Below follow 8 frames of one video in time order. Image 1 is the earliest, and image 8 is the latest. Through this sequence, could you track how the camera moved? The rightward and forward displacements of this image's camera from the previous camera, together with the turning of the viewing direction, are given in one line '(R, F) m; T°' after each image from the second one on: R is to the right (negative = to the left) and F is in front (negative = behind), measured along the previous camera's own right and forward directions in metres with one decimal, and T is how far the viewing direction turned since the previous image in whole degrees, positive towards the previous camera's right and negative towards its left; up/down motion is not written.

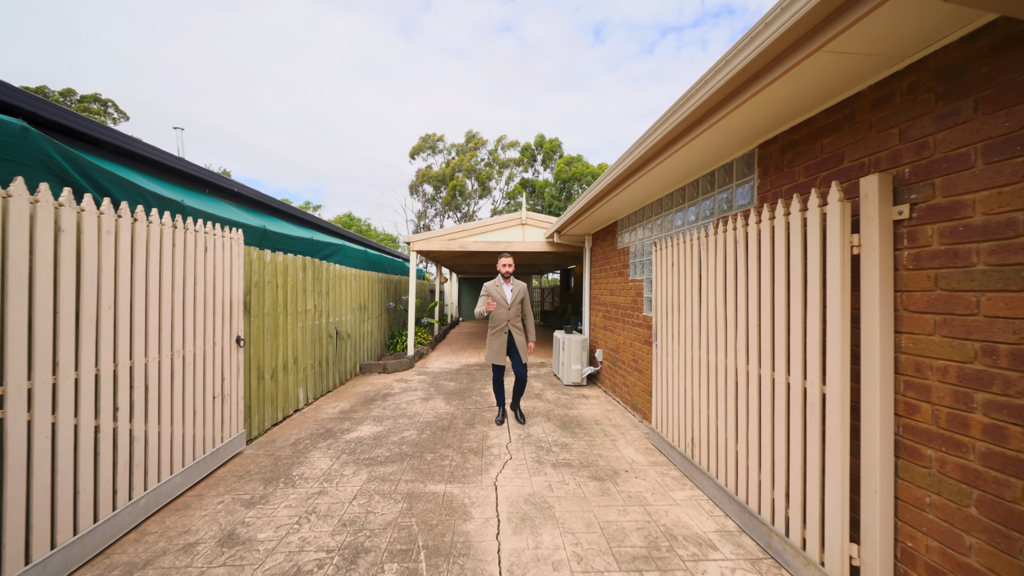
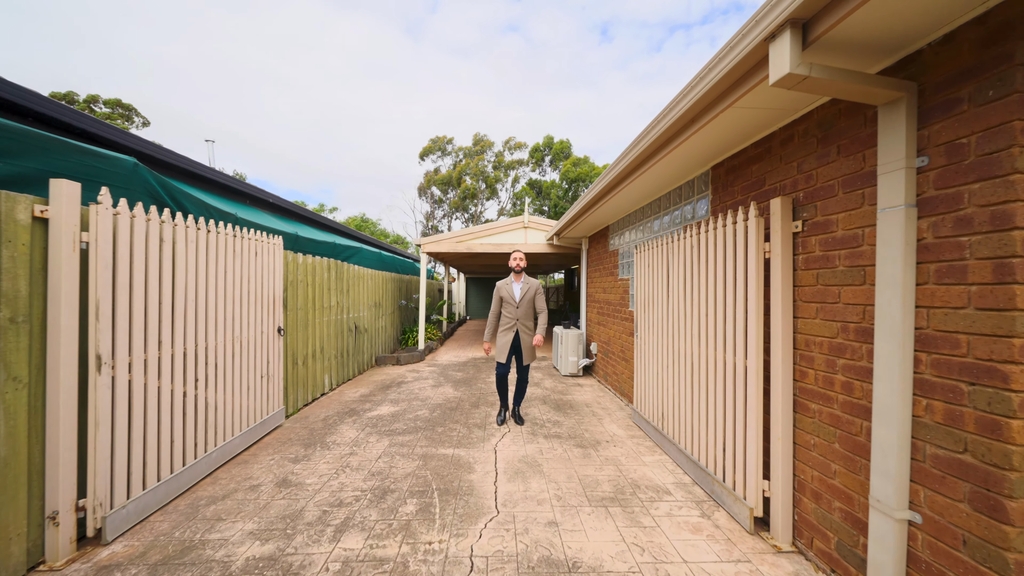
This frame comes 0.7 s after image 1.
(+0.1, -0.6) m; -1°
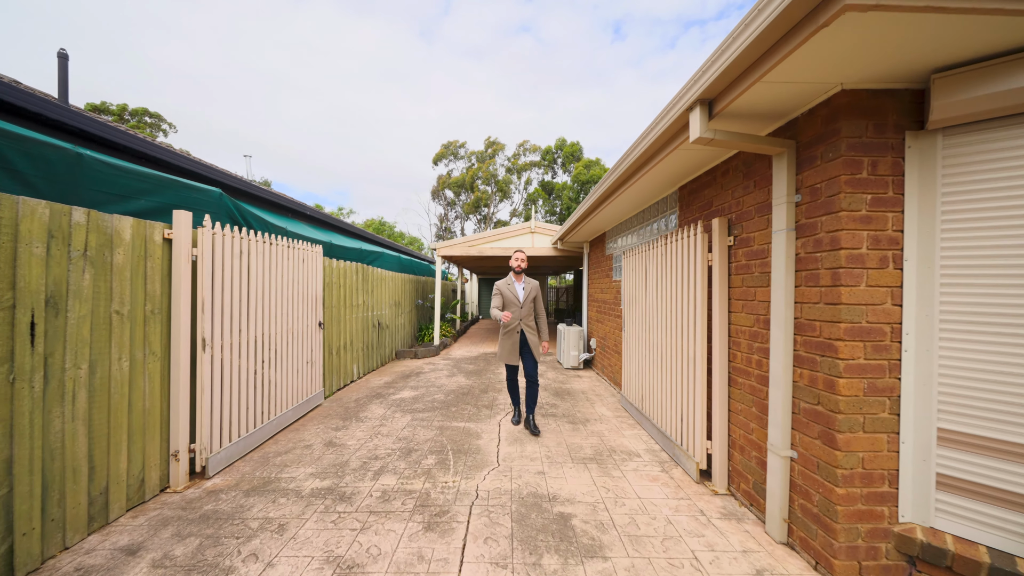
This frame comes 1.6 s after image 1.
(+0.1, -0.7) m; -2°
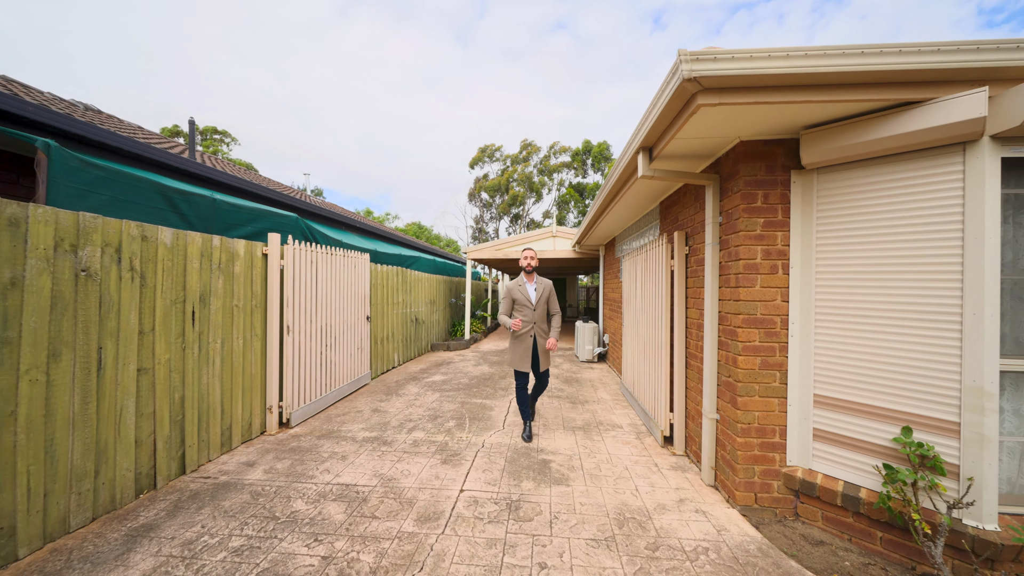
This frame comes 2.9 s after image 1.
(+0.4, -0.8) m; -6°
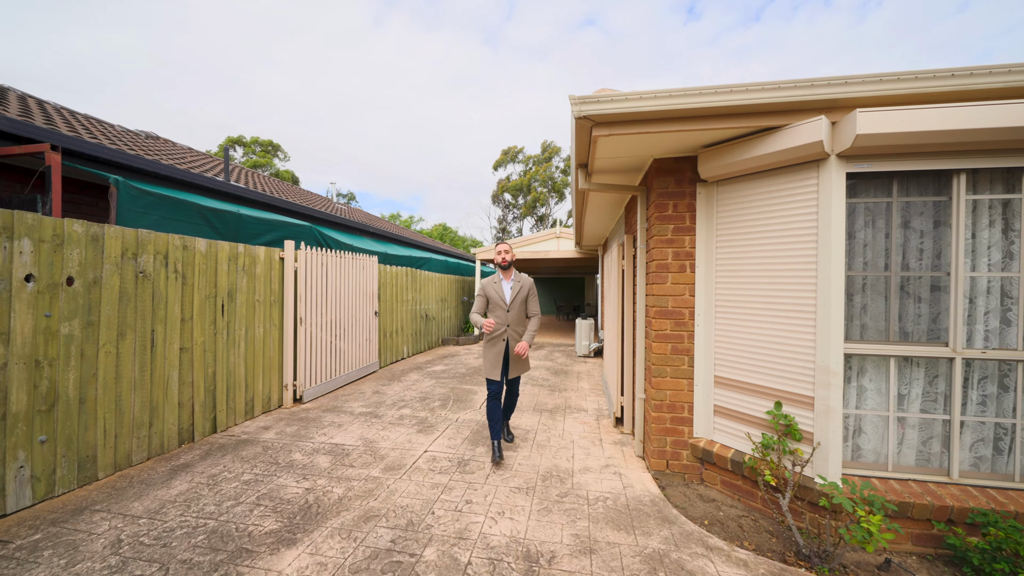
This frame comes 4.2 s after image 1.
(+0.7, -0.5) m; -5°
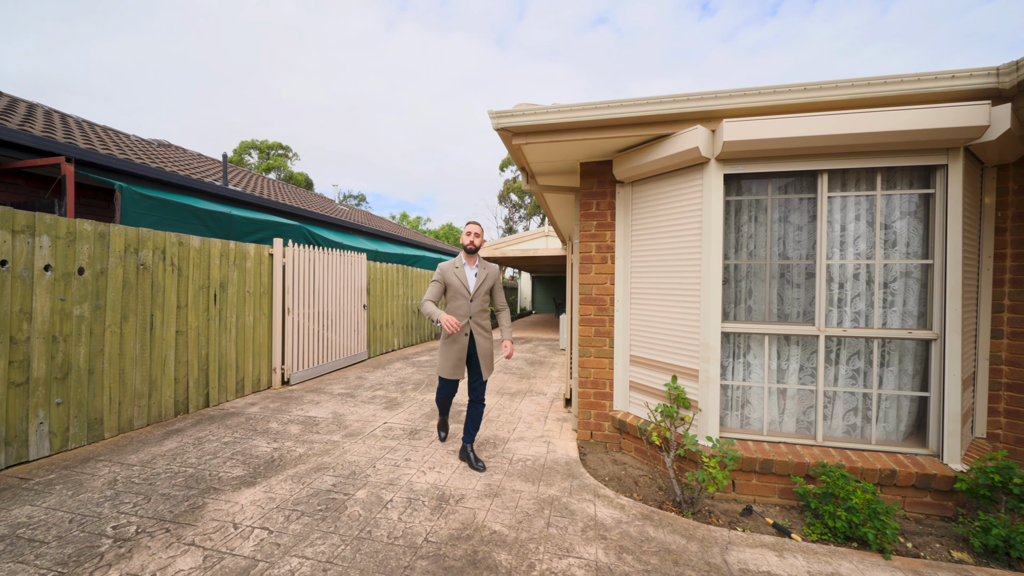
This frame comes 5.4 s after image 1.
(+0.7, -0.4) m; -2°
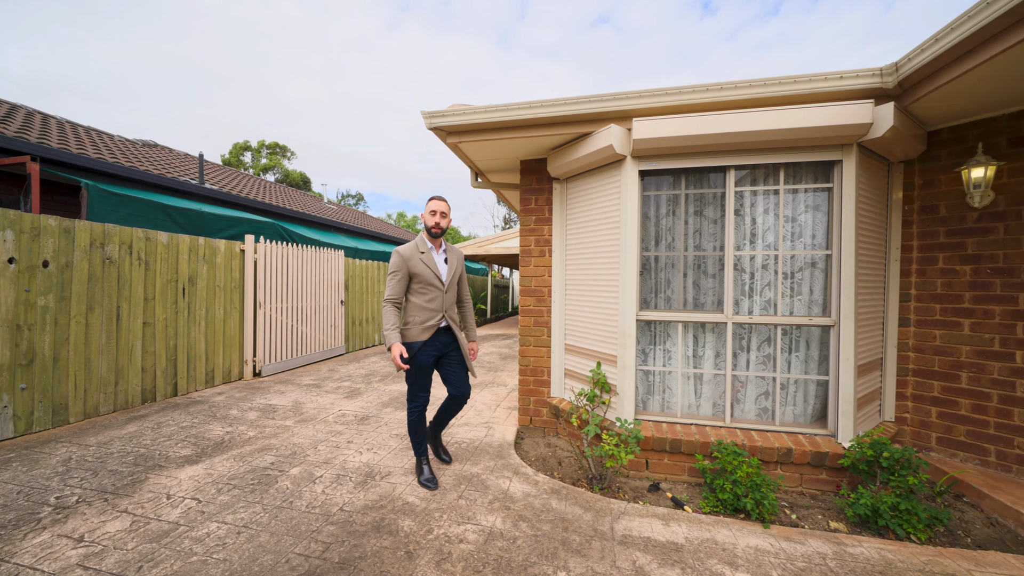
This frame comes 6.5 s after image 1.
(+0.6, -0.2) m; 0°
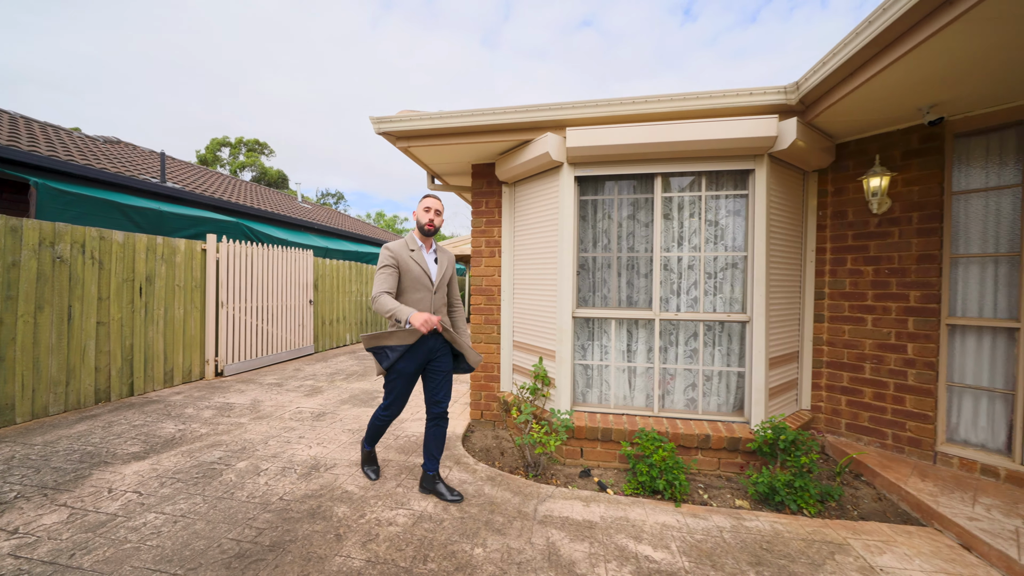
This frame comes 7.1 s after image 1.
(+0.4, -0.2) m; +2°
